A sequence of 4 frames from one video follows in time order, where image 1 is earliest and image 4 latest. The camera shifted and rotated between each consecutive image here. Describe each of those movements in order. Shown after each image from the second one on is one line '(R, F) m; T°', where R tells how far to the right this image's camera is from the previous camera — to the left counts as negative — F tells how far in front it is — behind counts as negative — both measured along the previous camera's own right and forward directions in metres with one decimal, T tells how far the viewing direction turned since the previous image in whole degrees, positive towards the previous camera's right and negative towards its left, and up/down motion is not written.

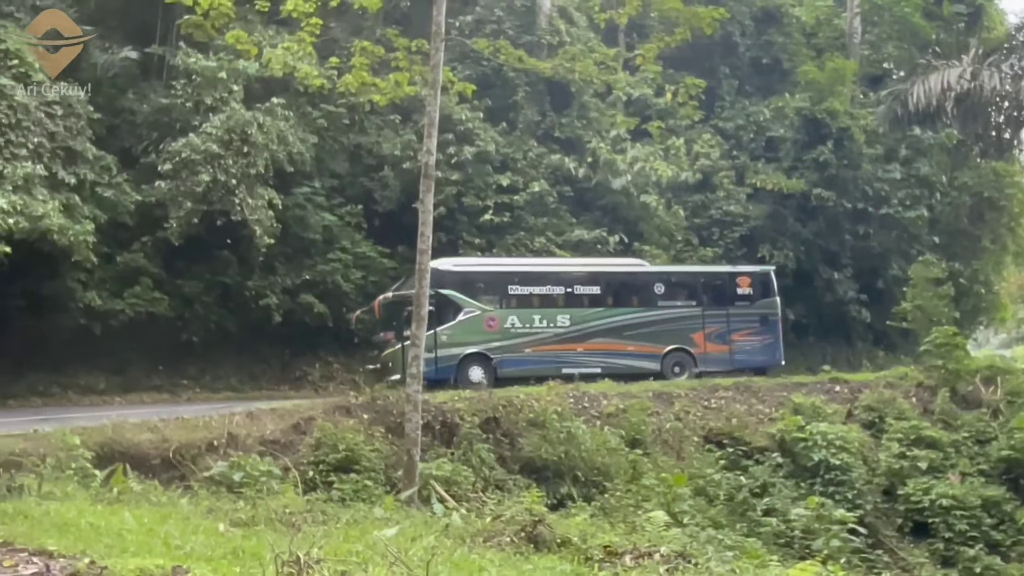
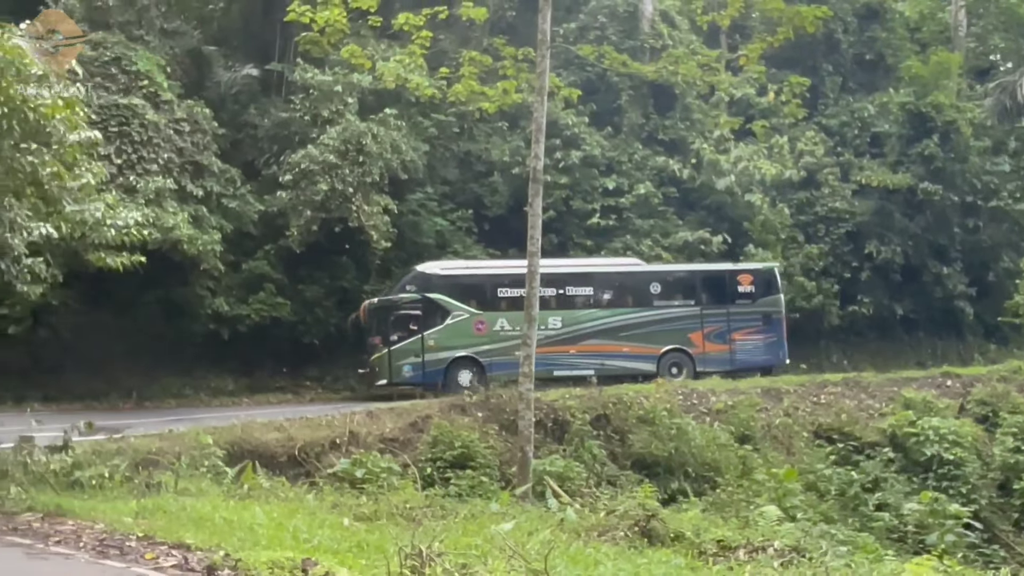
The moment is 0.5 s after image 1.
(-0.6, -0.3) m; -4°
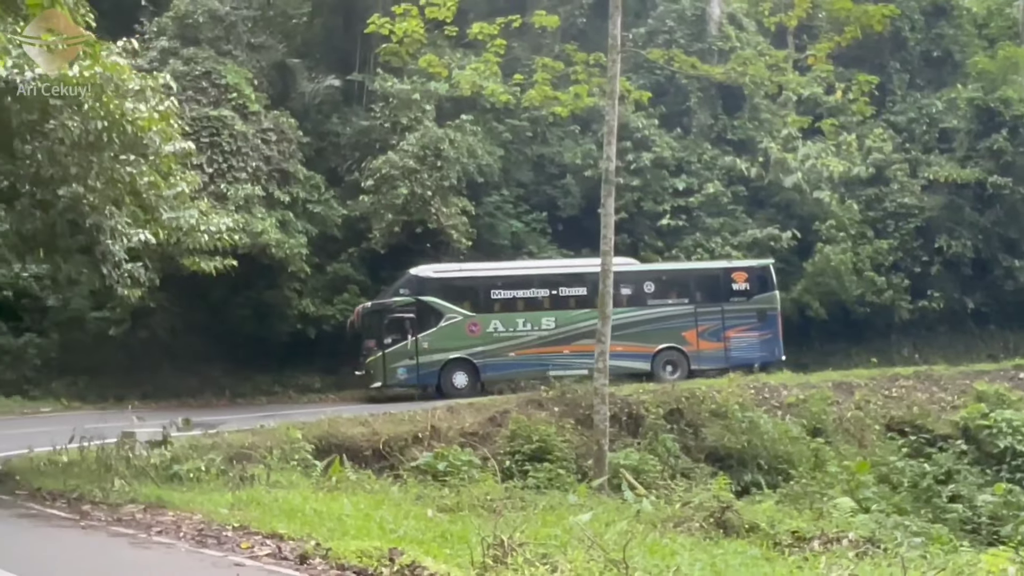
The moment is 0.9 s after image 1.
(-0.4, -0.4) m; -3°
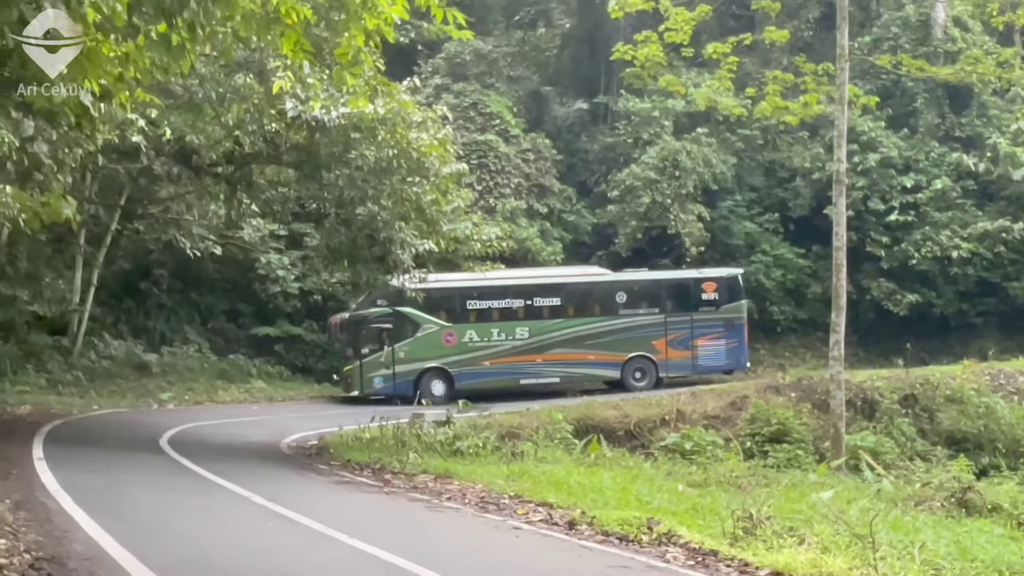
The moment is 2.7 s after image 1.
(-0.8, -1.6) m; -11°
